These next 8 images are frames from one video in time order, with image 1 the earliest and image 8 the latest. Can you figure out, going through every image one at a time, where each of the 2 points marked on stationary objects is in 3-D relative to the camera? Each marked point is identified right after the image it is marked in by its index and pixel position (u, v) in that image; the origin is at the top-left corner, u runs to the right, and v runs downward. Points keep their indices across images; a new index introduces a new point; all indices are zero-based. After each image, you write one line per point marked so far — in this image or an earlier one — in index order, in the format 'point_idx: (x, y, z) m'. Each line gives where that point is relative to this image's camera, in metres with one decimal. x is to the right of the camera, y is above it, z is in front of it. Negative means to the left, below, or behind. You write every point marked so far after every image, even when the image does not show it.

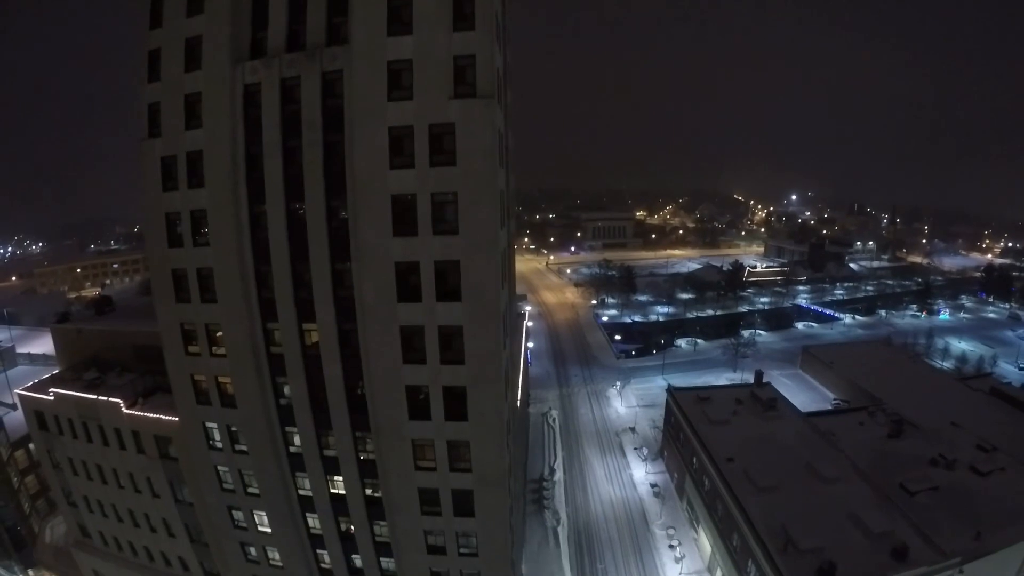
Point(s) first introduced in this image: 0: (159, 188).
0: (-15.2, +4.0, +18.6) m
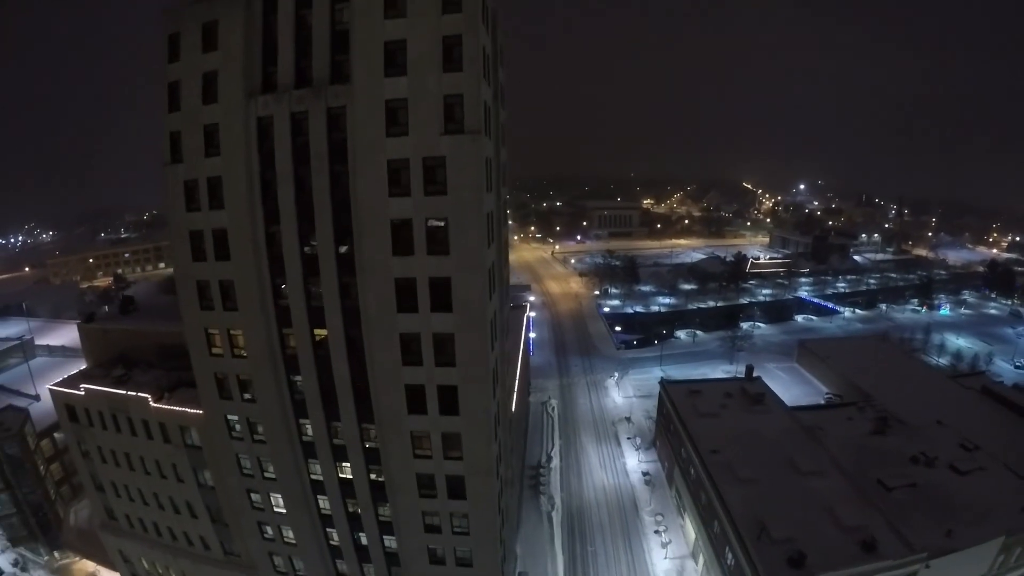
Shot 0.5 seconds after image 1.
0: (-15.7, +3.6, +20.5) m
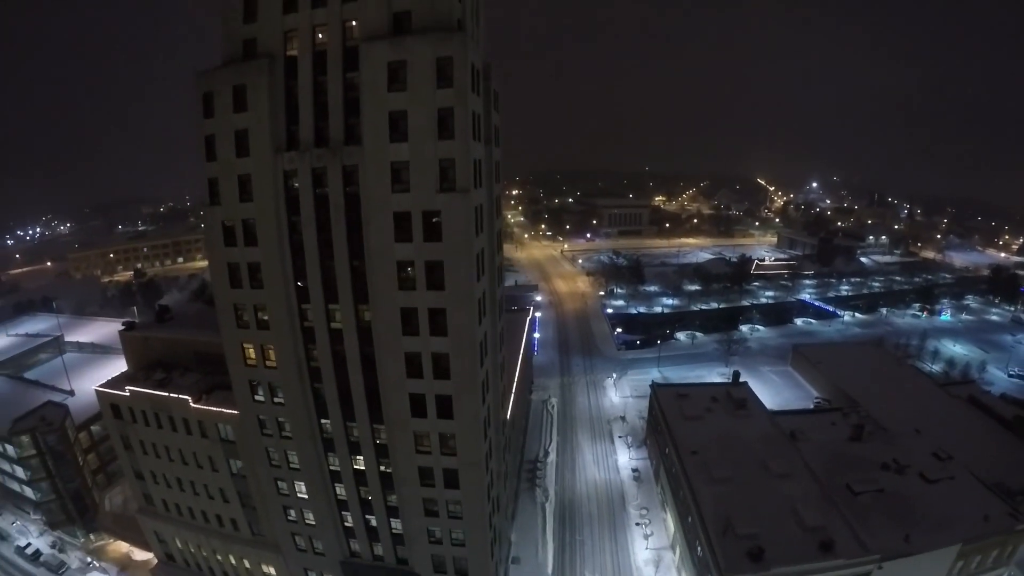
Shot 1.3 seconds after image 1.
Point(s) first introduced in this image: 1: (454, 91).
0: (-16.4, +2.4, +24.2) m
1: (-2.6, +8.9, +19.7) m
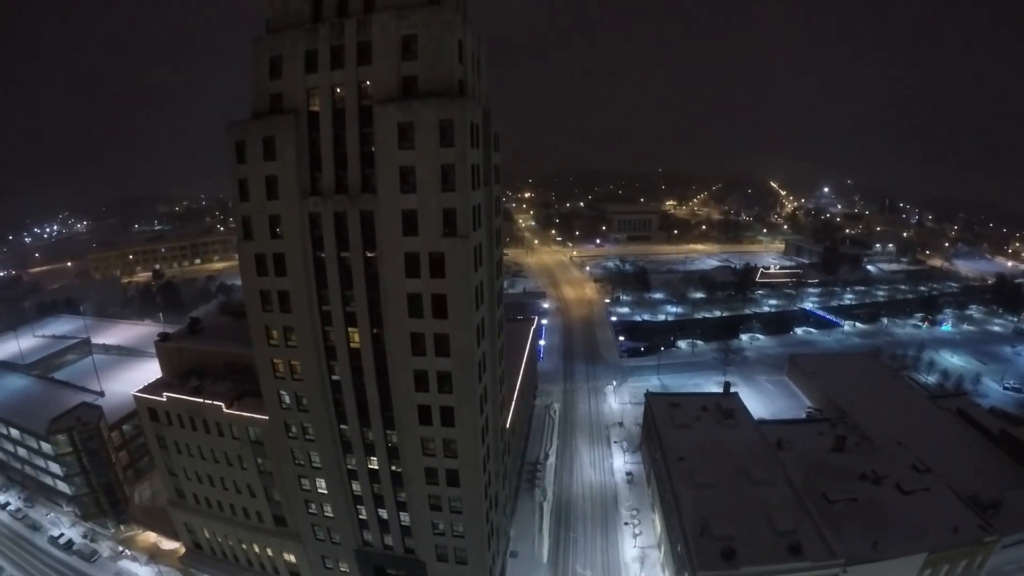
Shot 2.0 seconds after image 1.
0: (-16.7, +0.9, +28.1) m
1: (-3.0, +7.4, +23.2) m
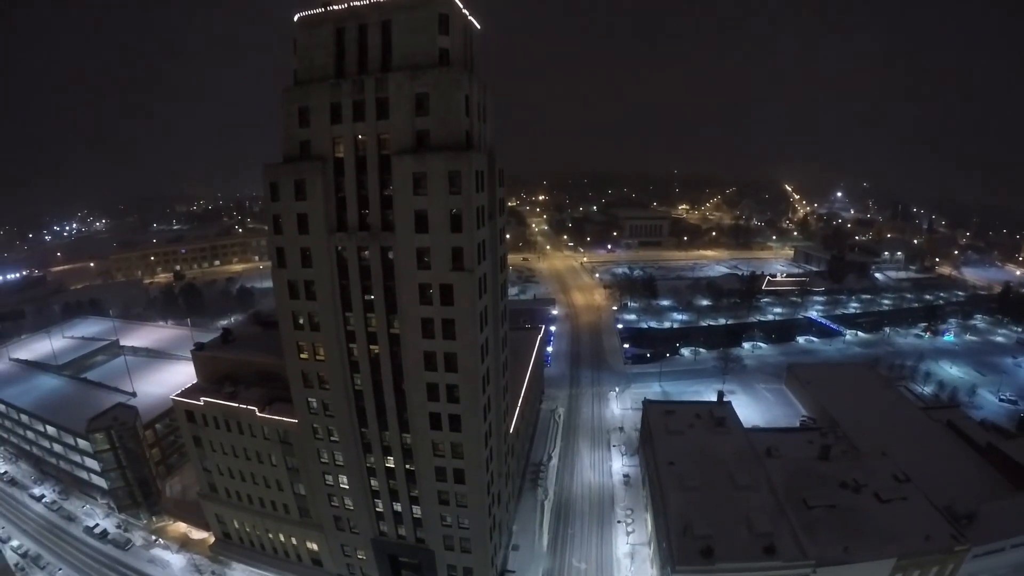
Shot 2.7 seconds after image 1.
0: (-16.8, -0.6, +32.4) m
1: (-3.2, +5.8, +27.1) m
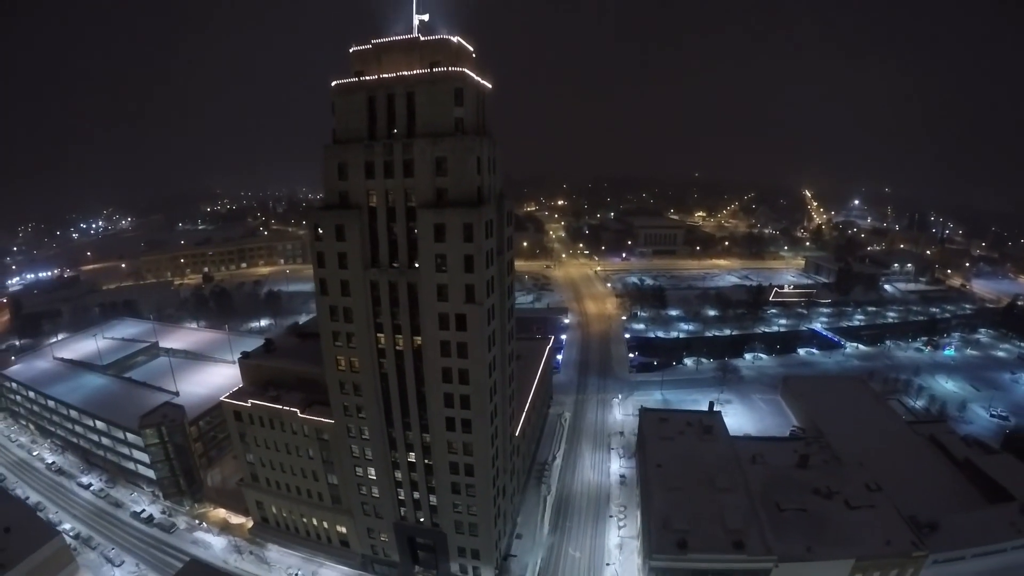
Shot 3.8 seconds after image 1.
0: (-16.6, -2.7, +39.1) m
1: (-3.1, +3.6, +33.4) m
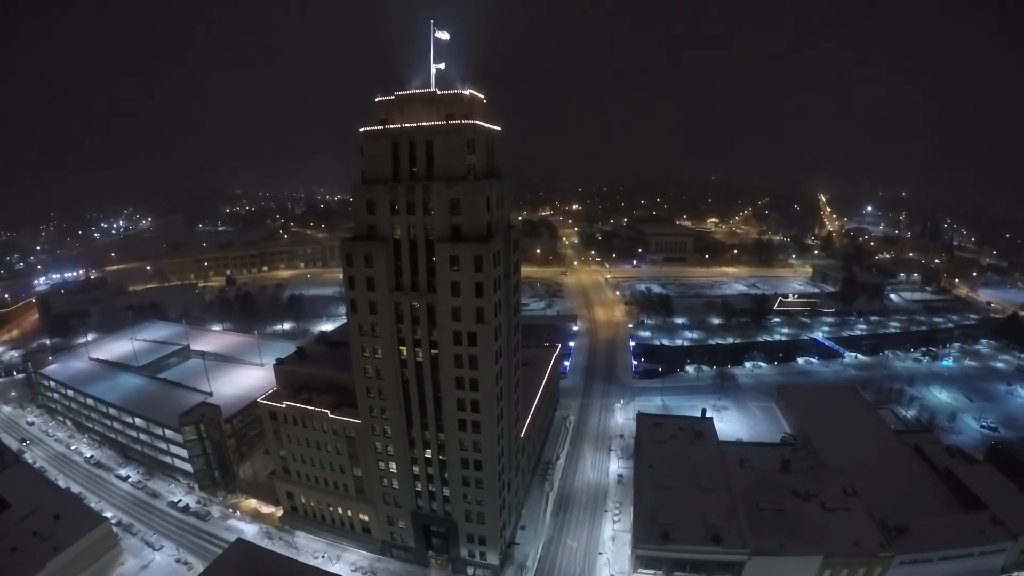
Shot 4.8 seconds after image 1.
0: (-16.2, -4.7, +45.4) m
1: (-3.0, +1.6, +39.3) m
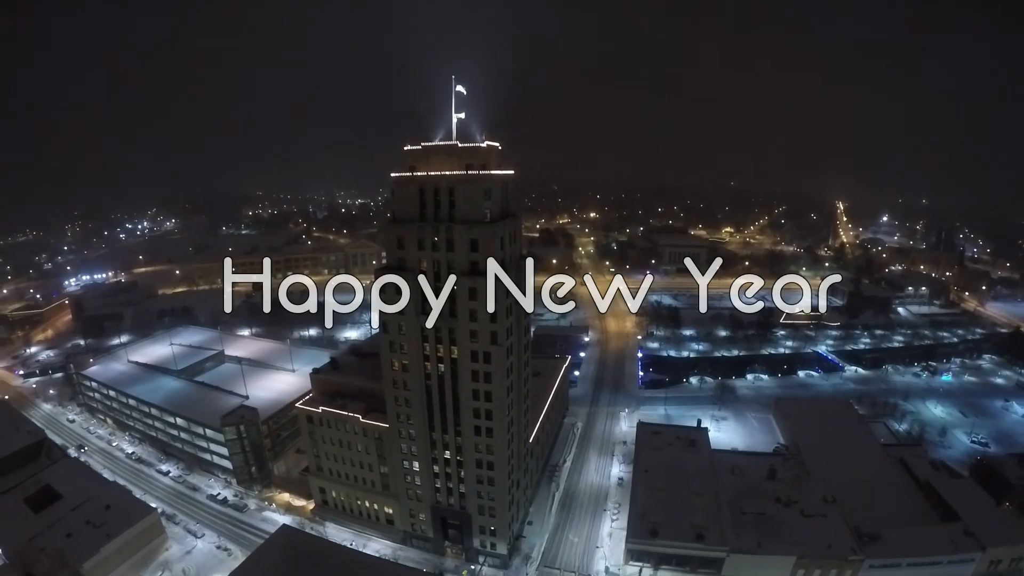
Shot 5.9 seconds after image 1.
0: (-15.3, -7.5, +53.0) m
1: (-2.2, -1.3, +46.4) m
